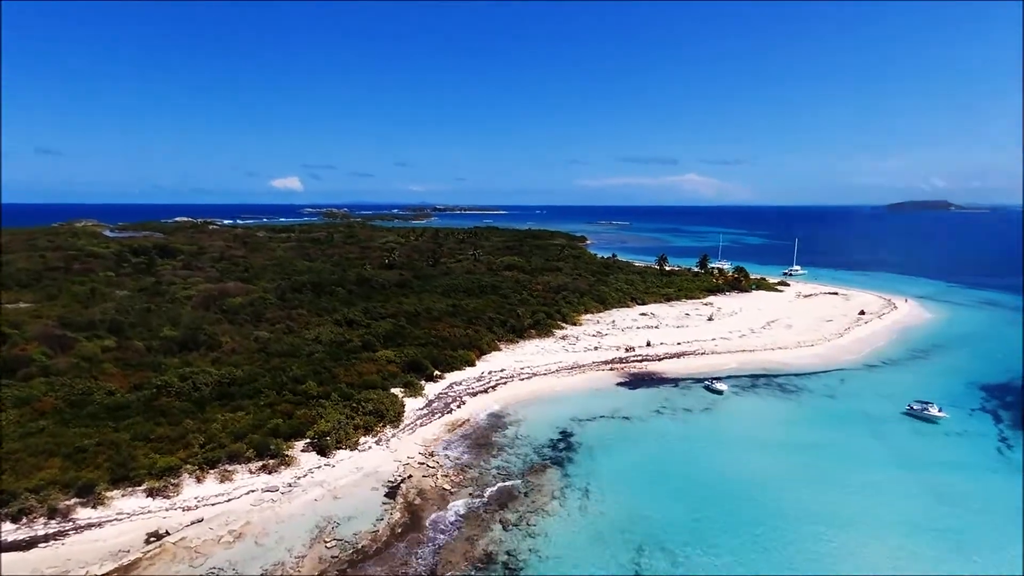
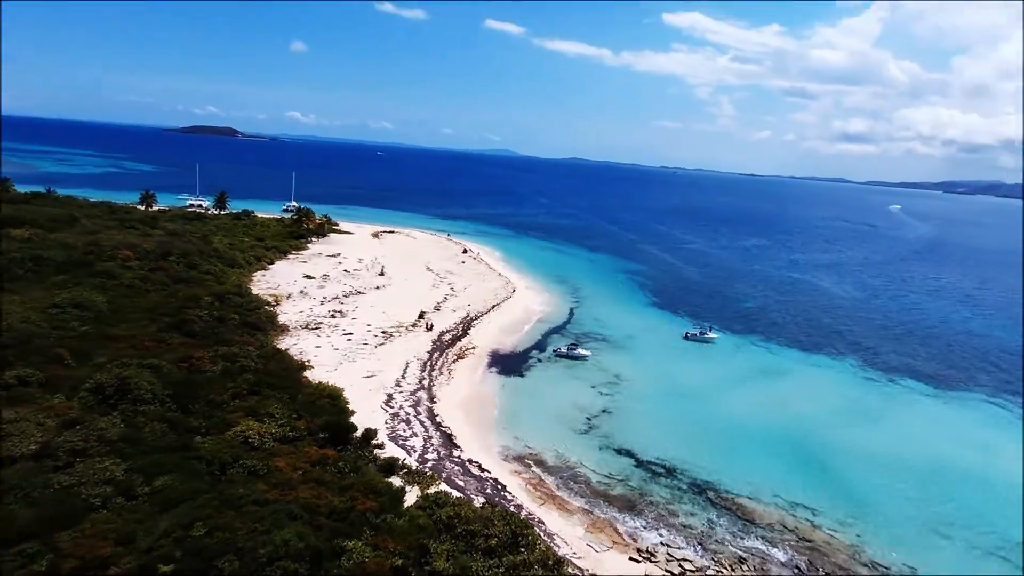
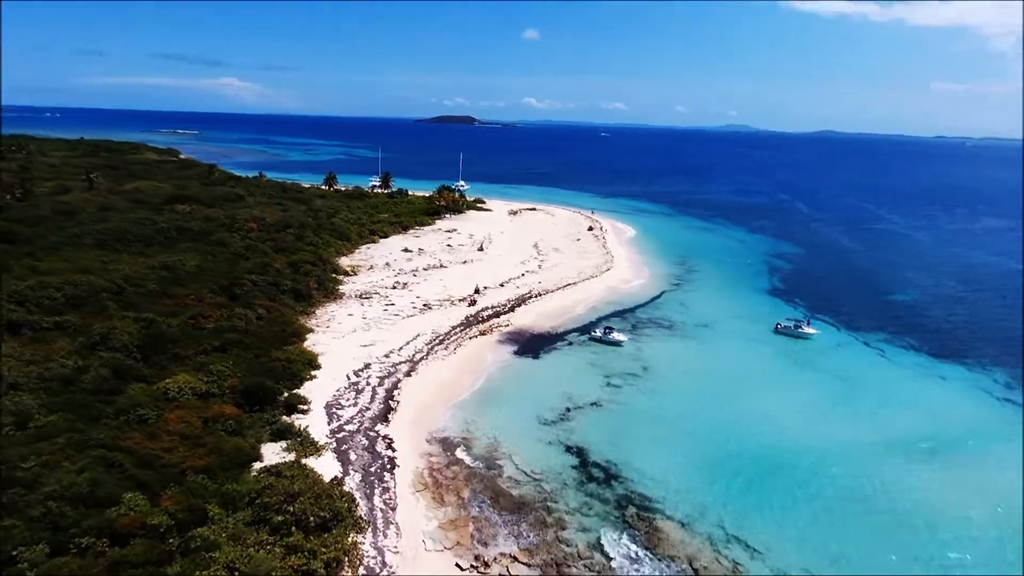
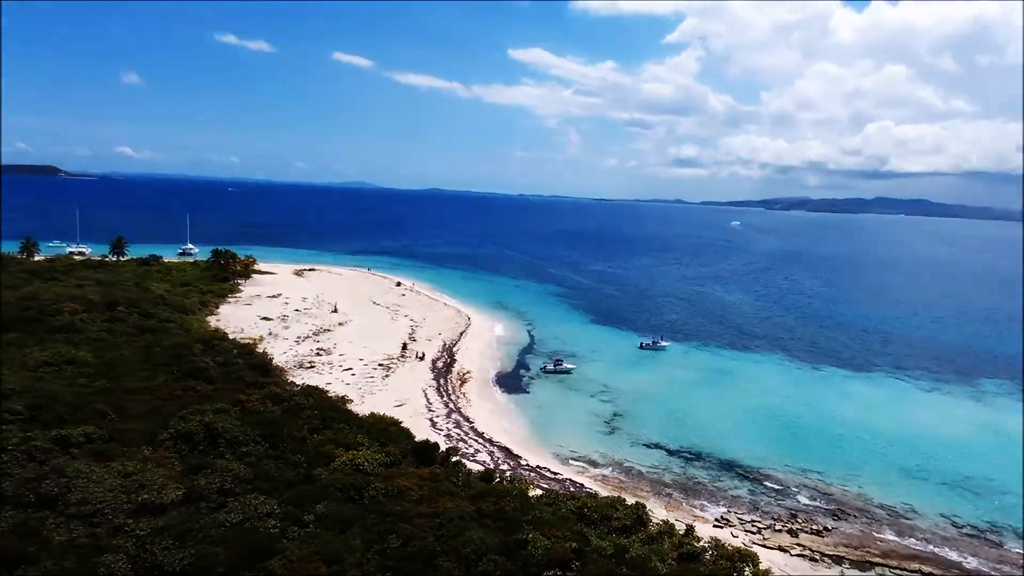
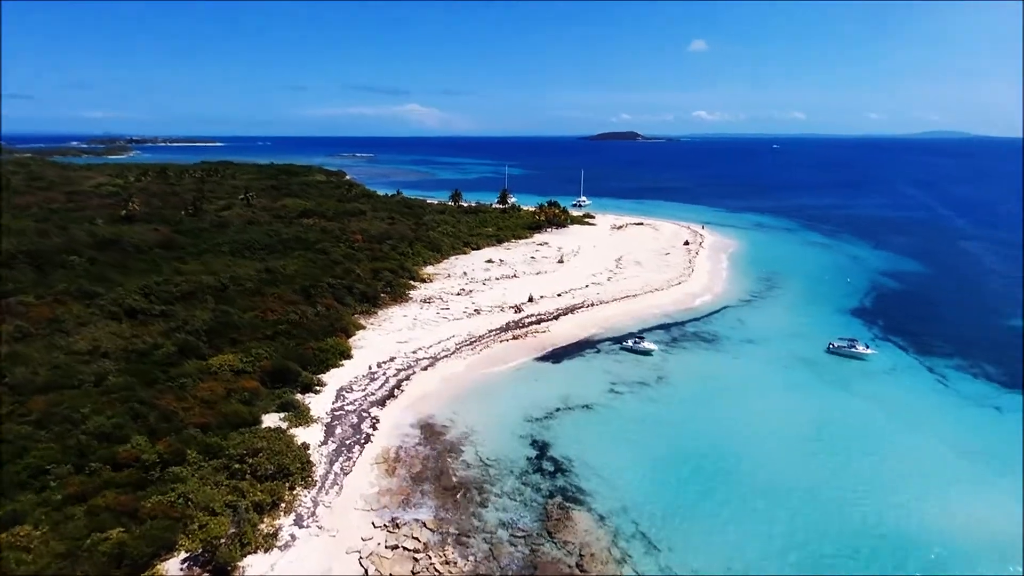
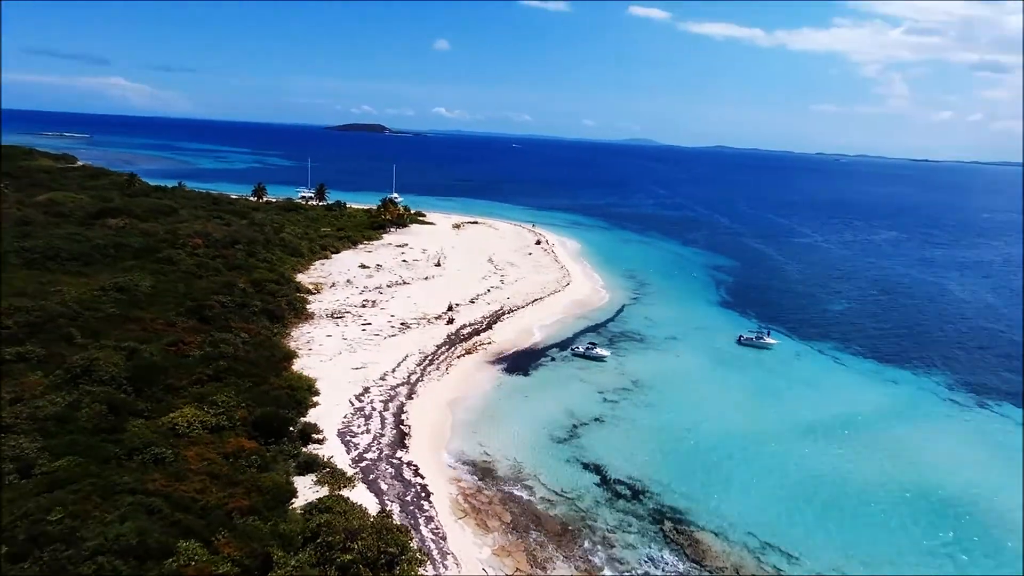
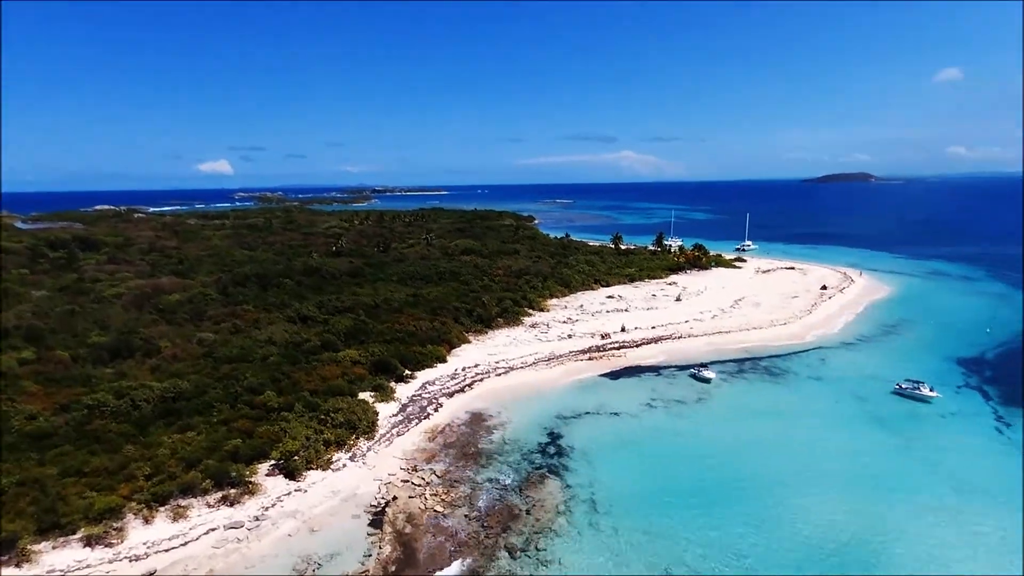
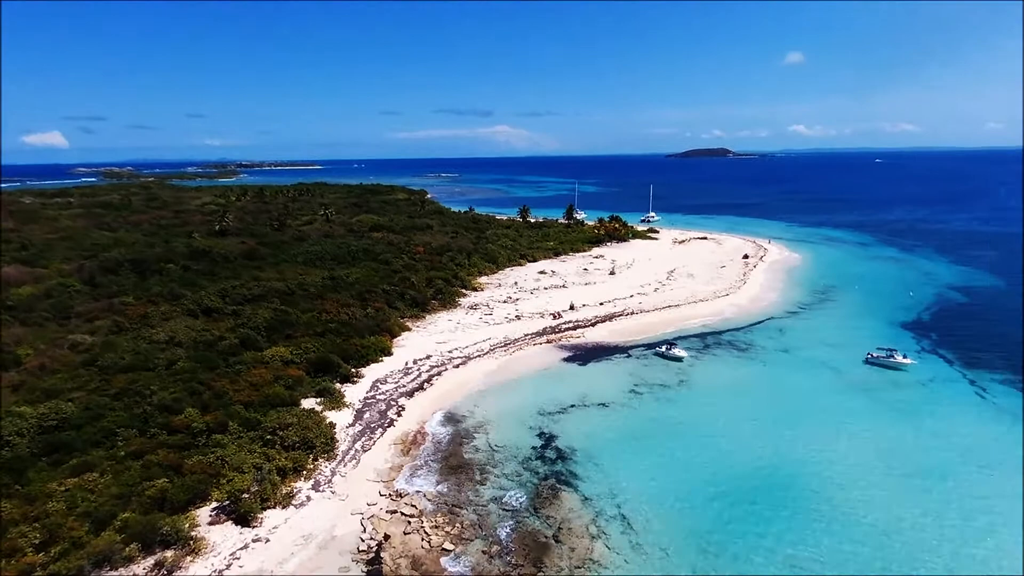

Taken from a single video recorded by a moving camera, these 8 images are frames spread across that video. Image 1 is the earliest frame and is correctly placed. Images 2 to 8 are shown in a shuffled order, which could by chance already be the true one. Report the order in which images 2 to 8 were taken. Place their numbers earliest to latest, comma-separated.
7, 8, 5, 3, 6, 2, 4
